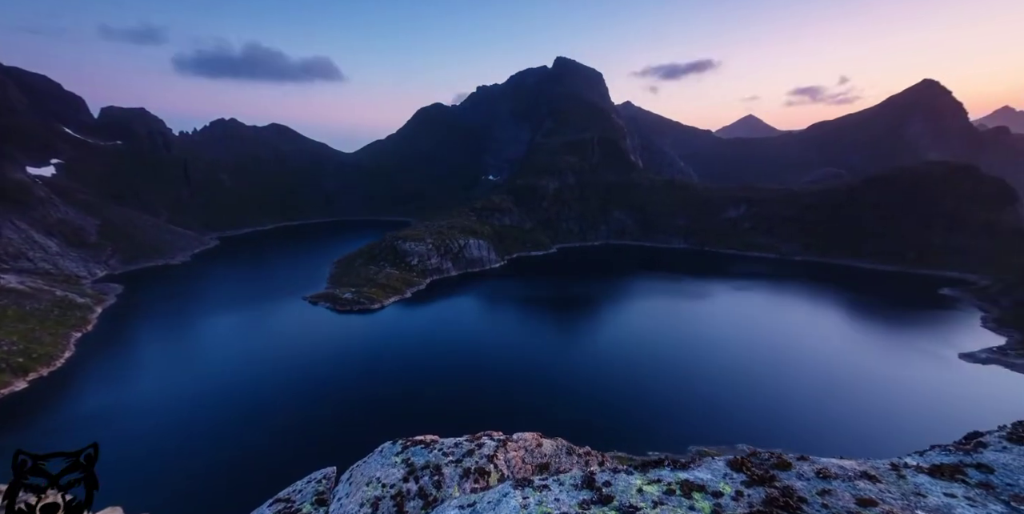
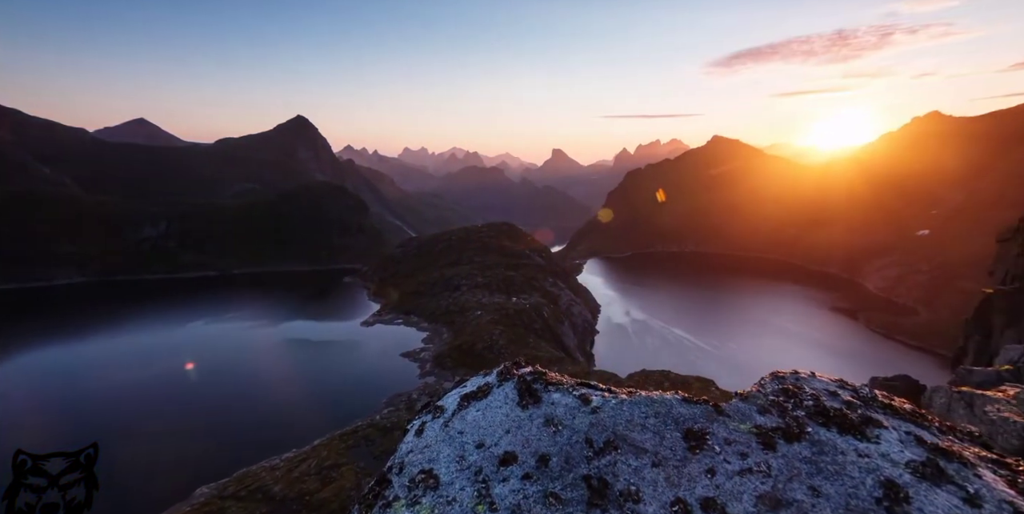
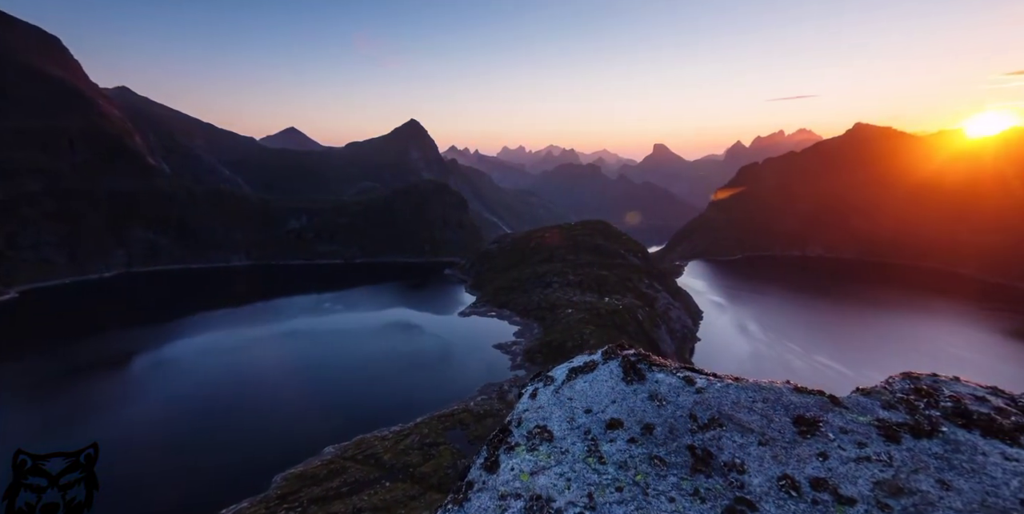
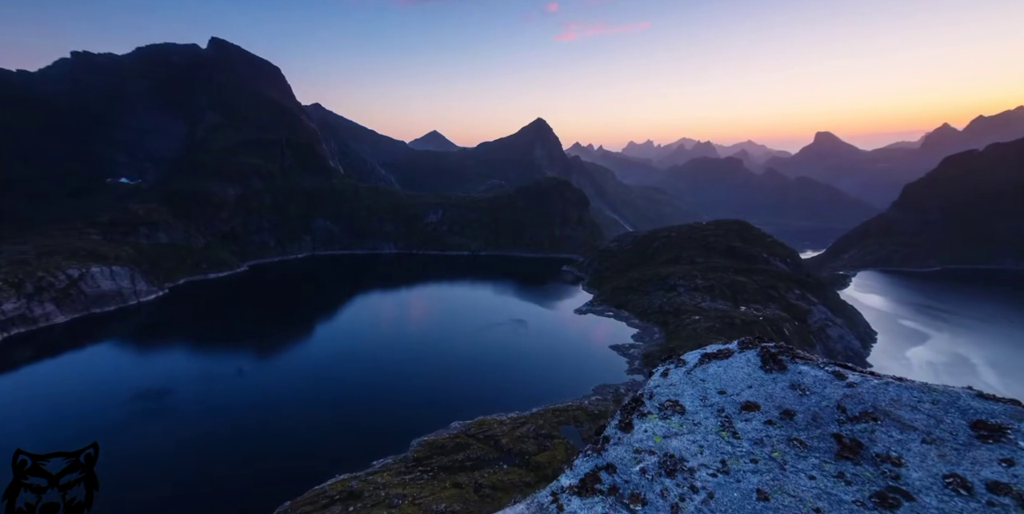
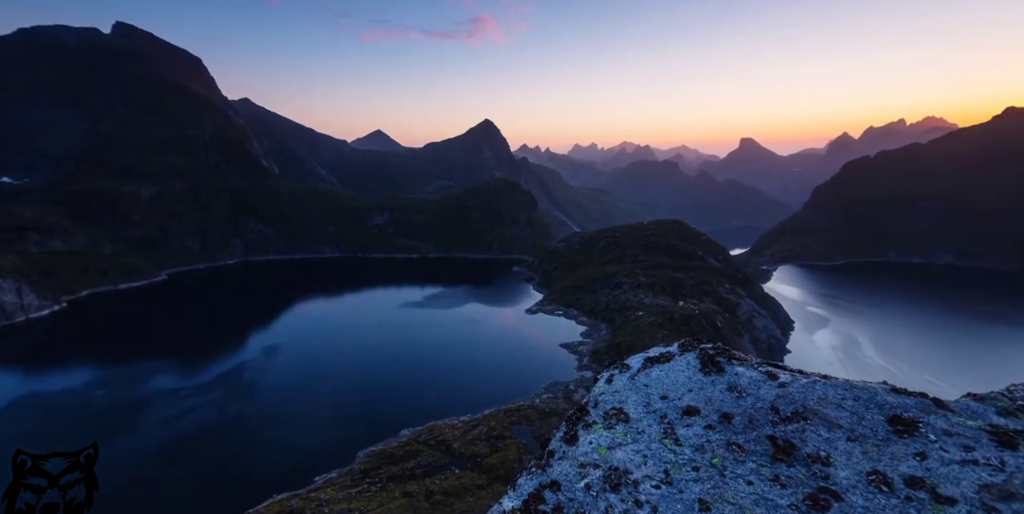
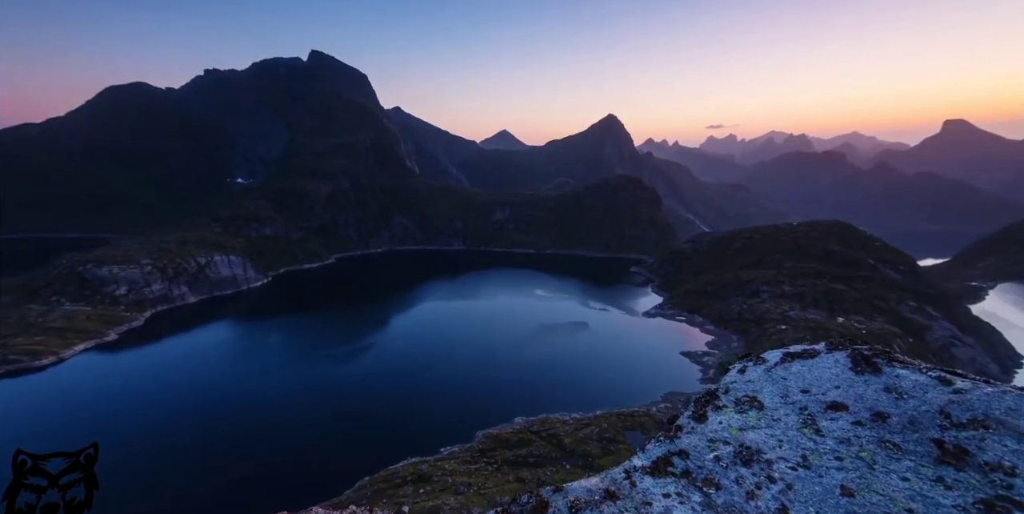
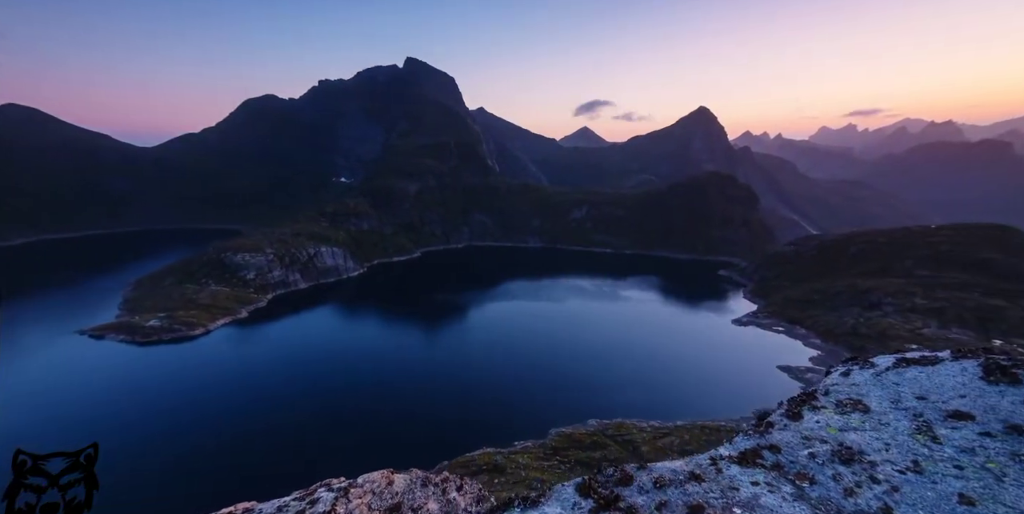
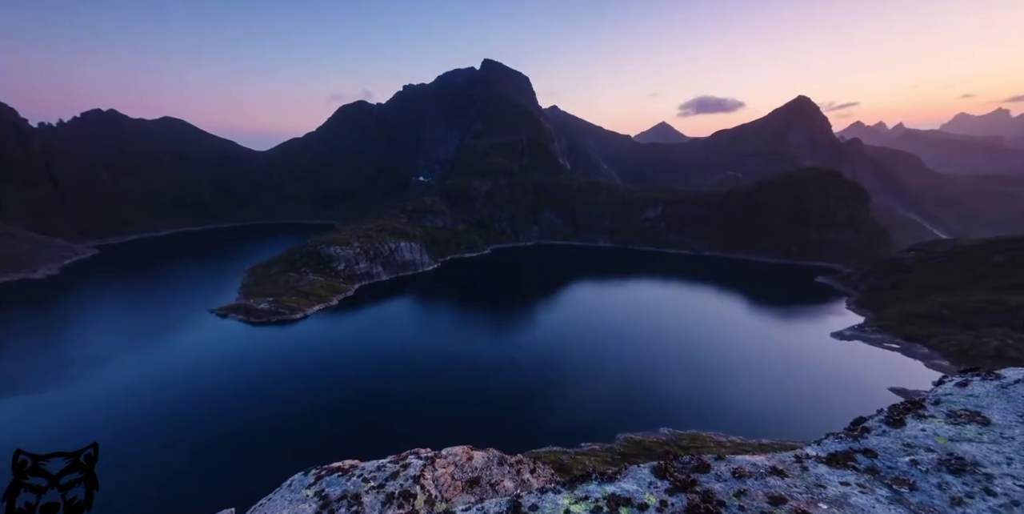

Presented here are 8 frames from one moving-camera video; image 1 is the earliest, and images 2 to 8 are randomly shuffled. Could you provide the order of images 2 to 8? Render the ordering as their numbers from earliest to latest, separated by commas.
8, 7, 6, 4, 5, 3, 2
